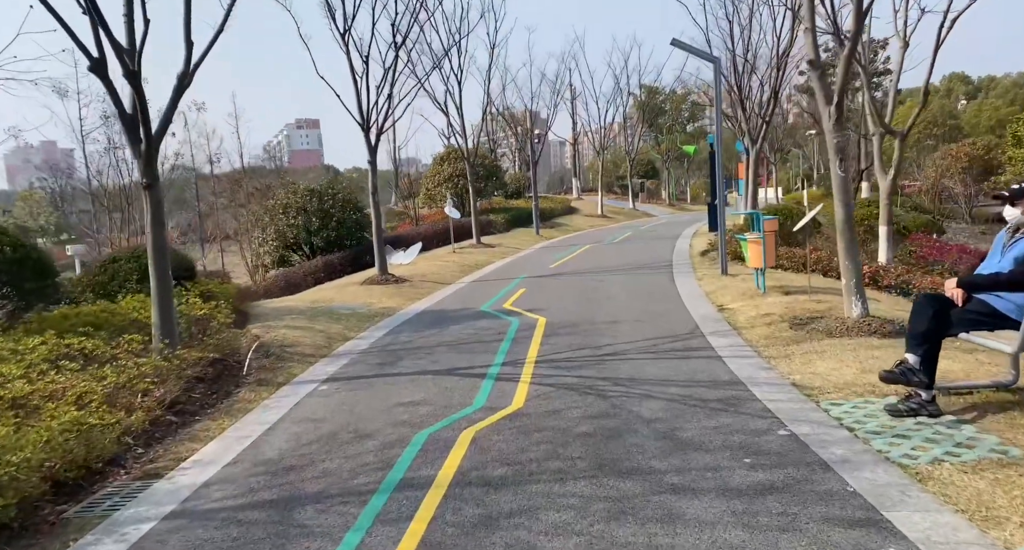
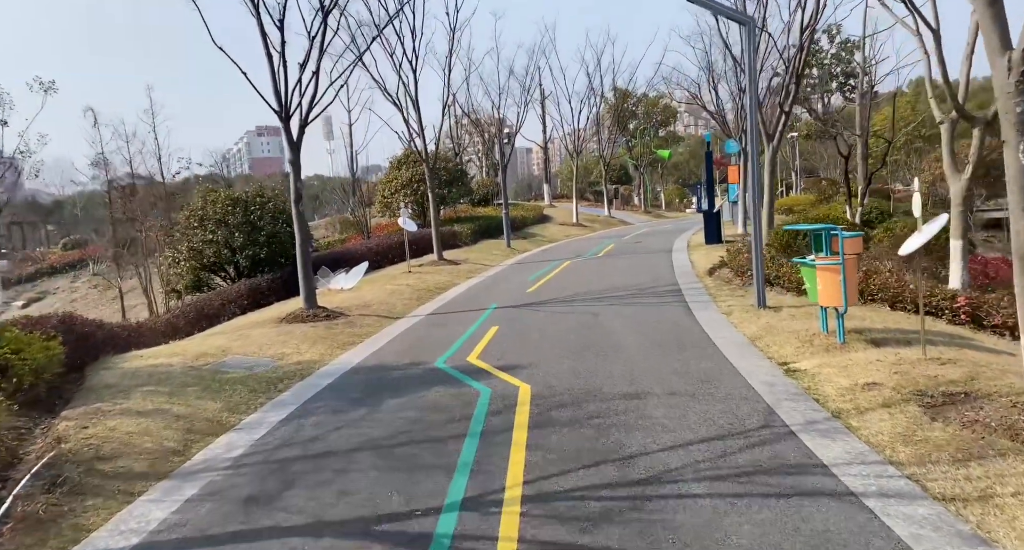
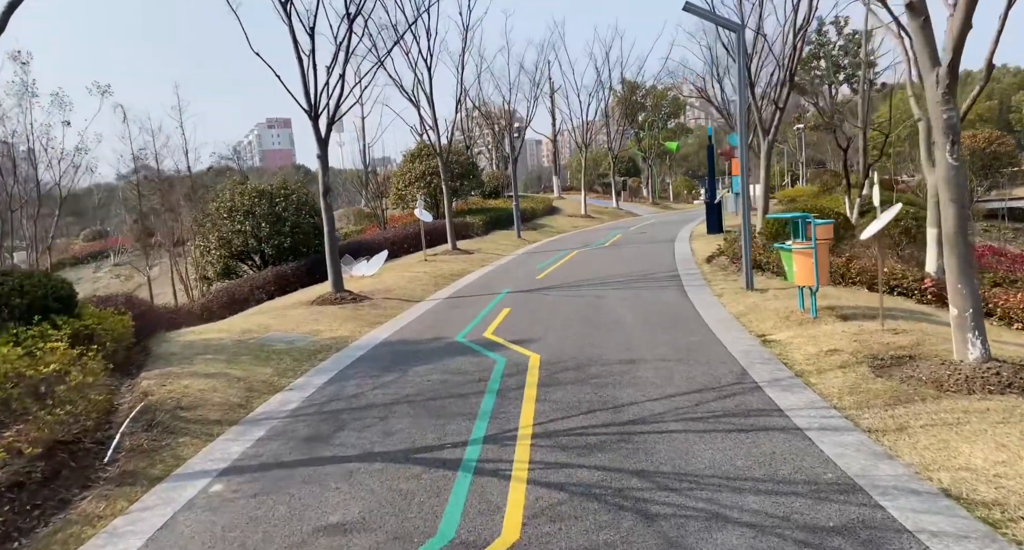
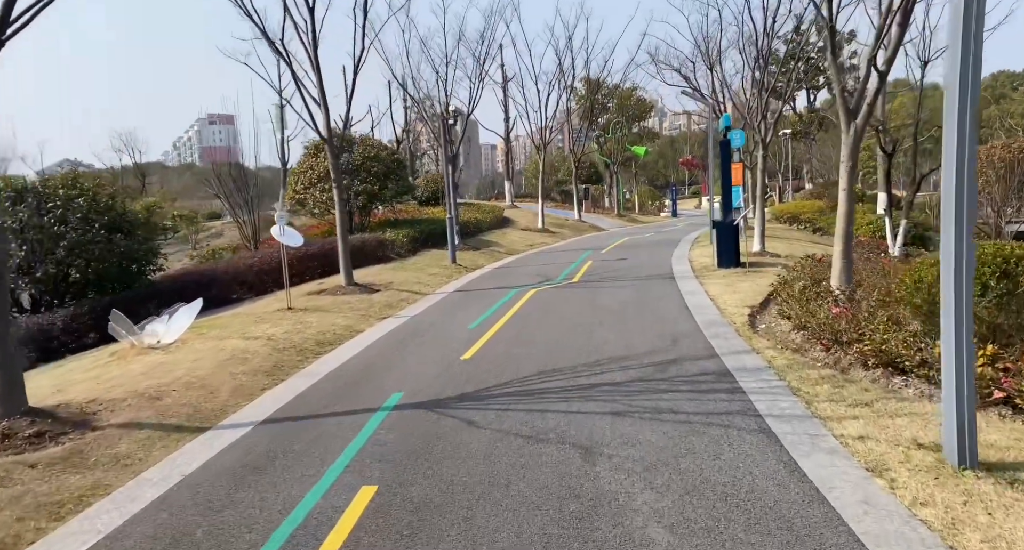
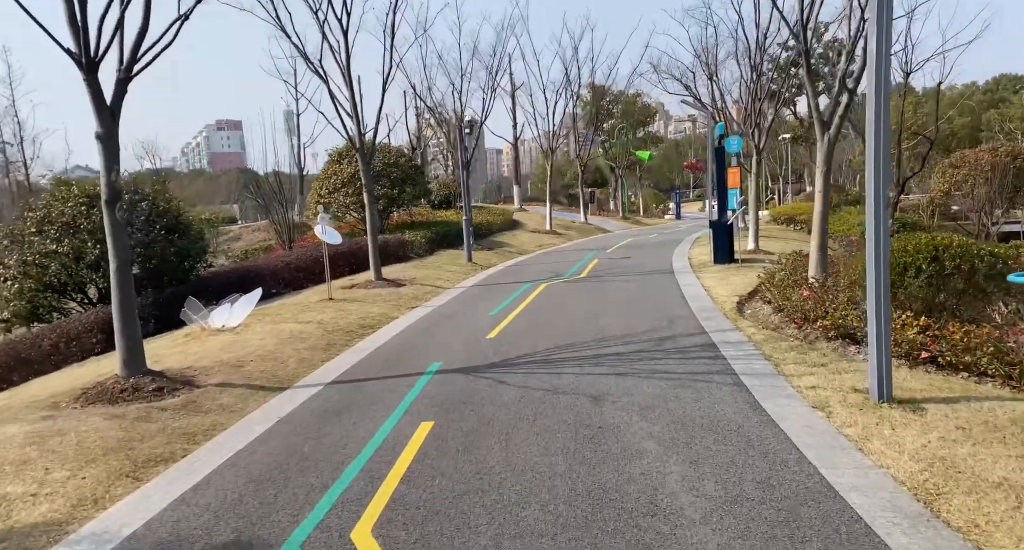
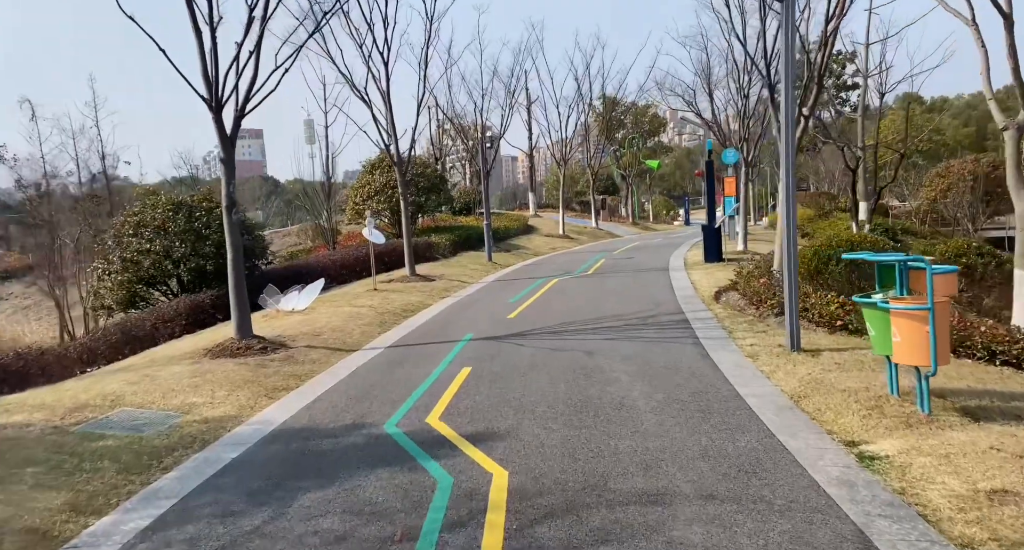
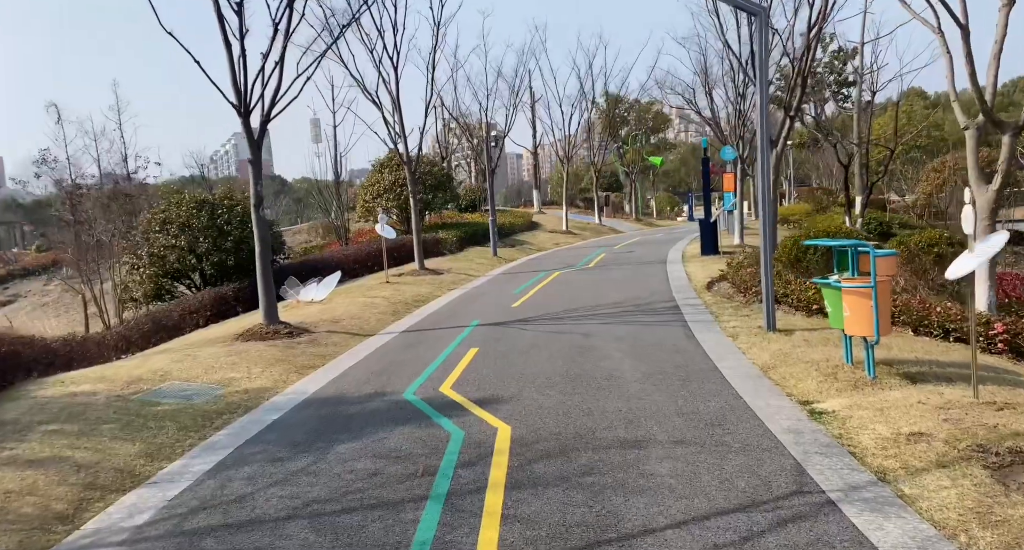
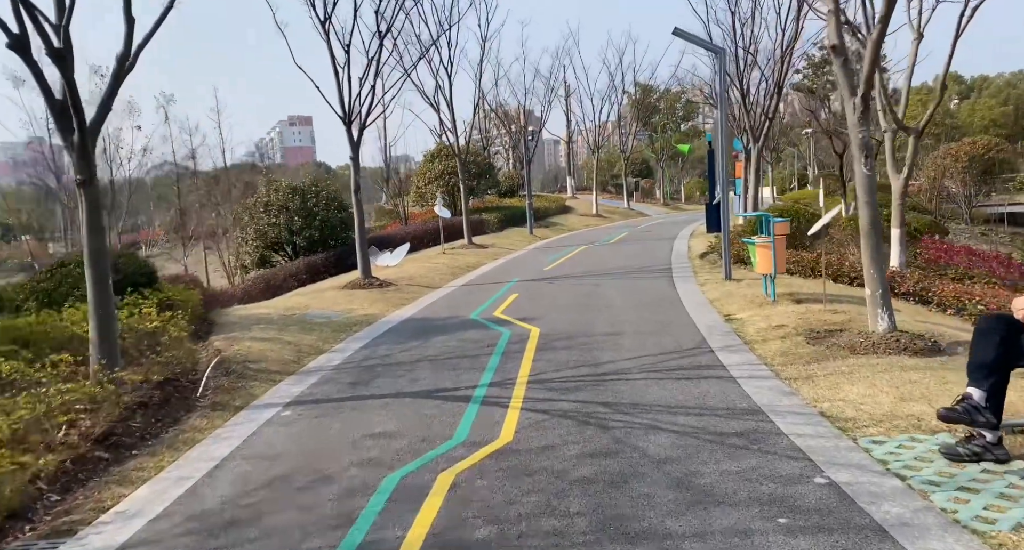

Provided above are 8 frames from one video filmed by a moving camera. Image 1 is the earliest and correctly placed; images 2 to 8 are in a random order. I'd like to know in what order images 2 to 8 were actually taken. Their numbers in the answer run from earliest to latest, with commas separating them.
8, 3, 2, 7, 6, 5, 4
